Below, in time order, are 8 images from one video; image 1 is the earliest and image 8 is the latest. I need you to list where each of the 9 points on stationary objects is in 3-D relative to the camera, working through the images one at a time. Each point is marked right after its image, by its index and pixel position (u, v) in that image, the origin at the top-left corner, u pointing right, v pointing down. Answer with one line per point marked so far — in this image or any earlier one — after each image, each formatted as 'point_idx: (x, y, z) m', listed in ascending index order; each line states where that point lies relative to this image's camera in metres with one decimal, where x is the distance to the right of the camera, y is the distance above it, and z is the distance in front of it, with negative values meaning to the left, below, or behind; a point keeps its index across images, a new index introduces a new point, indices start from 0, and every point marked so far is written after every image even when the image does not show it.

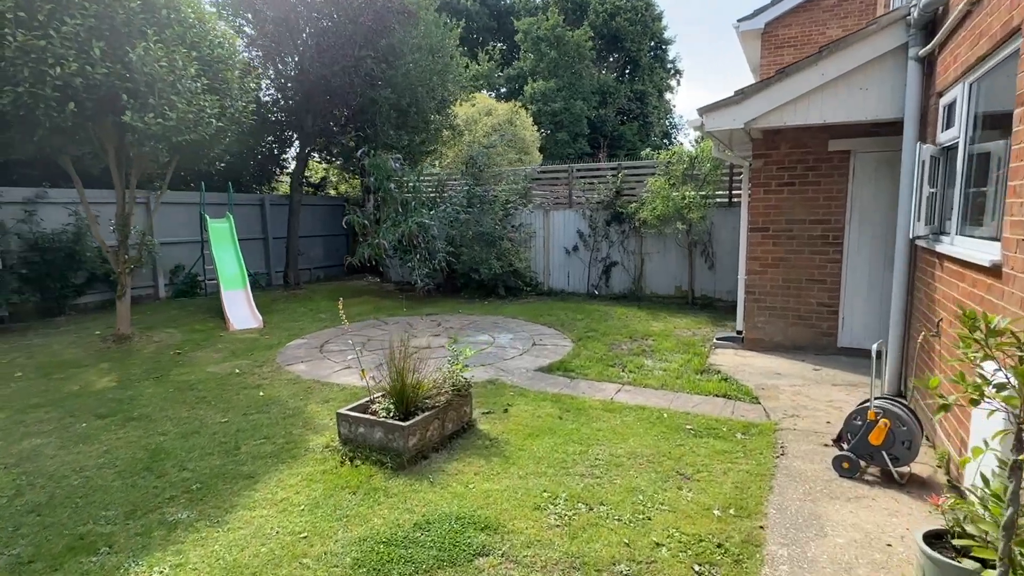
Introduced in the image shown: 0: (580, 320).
0: (+0.8, -0.4, +7.1) m
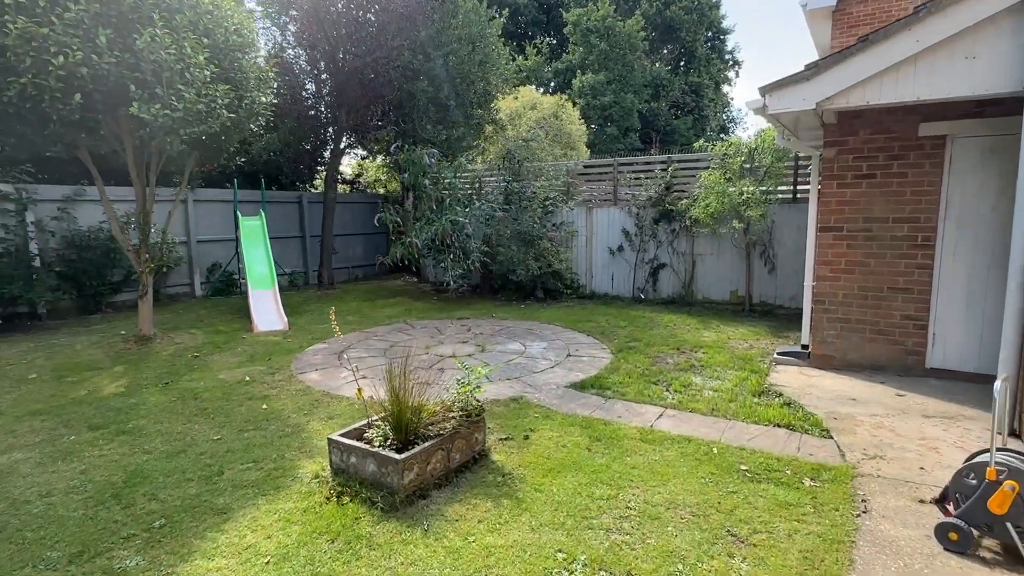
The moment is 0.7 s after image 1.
0: (+1.3, -0.5, +6.5) m
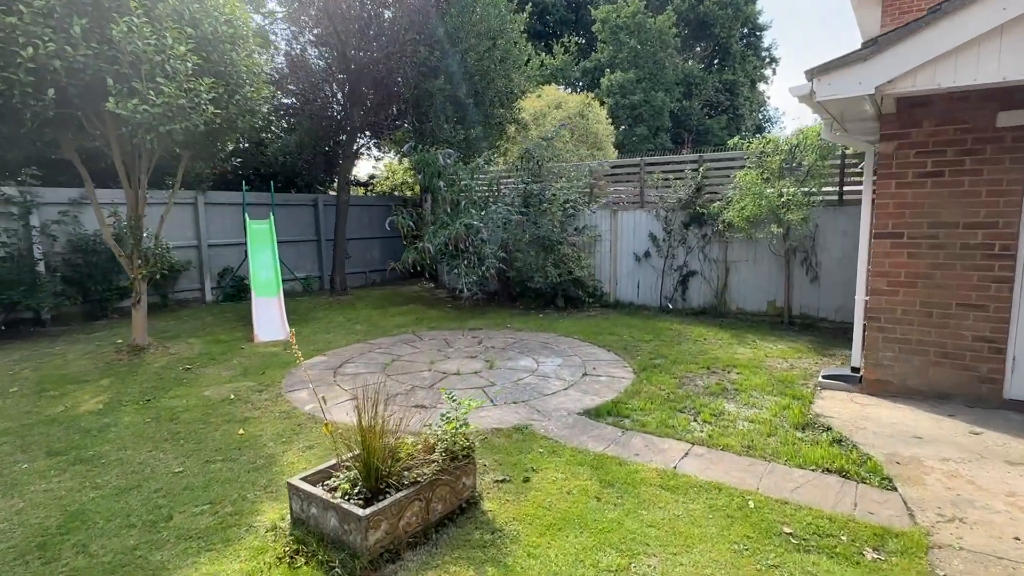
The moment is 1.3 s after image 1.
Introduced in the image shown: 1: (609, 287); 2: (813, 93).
0: (+1.4, -0.6, +5.9) m
1: (+1.4, 0.0, +8.3) m
2: (+1.9, +1.2, +3.5) m
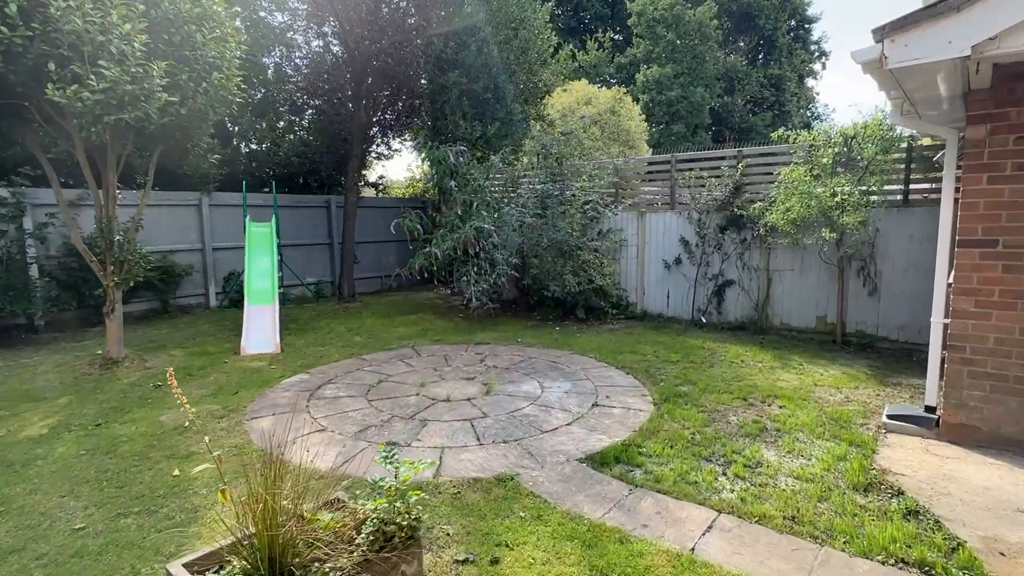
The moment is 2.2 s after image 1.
0: (+1.5, -0.7, +5.1) m
1: (+1.6, -0.1, +7.5) m
2: (+1.8, +1.1, +2.7) m
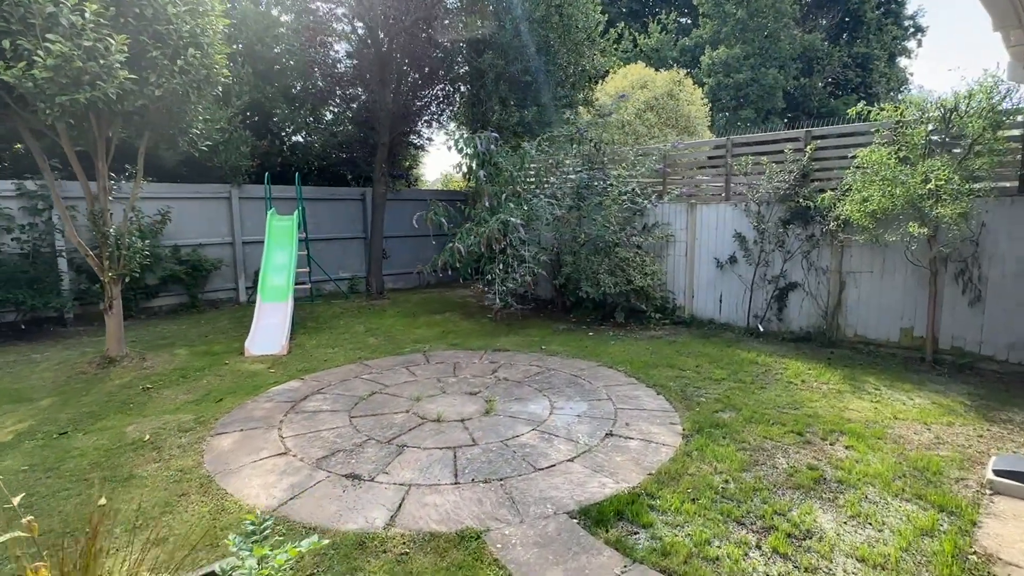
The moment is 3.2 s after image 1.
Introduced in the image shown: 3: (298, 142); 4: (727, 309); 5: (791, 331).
0: (+1.6, -0.7, +4.3) m
1: (+2.0, -0.1, +6.7) m
2: (+1.6, +1.0, +1.8) m
3: (-3.7, +2.5, +9.6) m
4: (+2.4, -0.2, +6.3) m
5: (+2.9, -0.4, +5.8) m
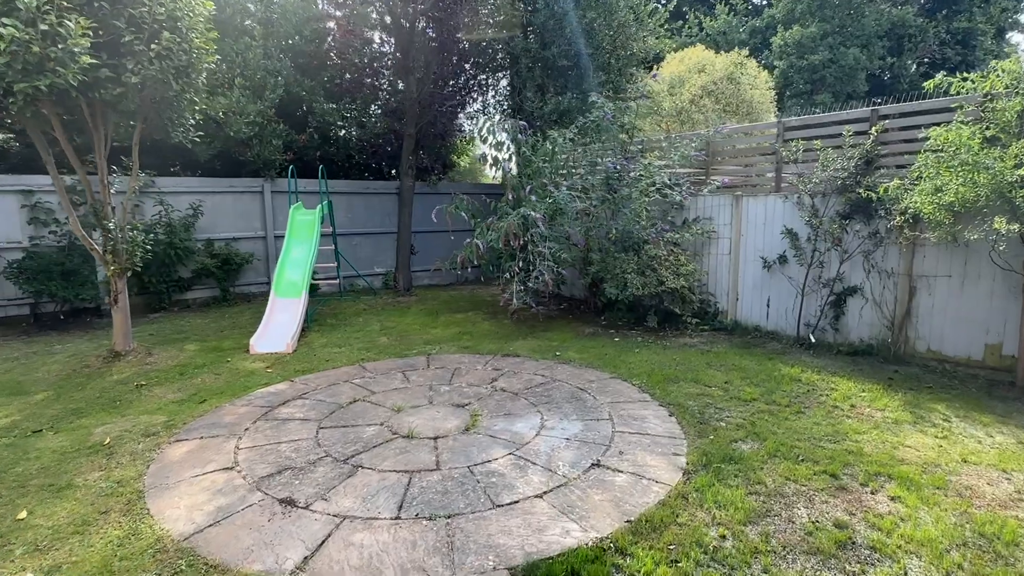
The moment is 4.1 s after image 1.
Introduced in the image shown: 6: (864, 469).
0: (+1.5, -0.8, +3.7) m
1: (+2.3, -0.2, +6.0) m
2: (+1.3, +1.0, +1.2) m
3: (-3.0, +2.6, +9.6) m
4: (+2.6, -0.3, +5.6) m
5: (+3.0, -0.5, +5.0) m
6: (+1.8, -0.9, +2.9) m
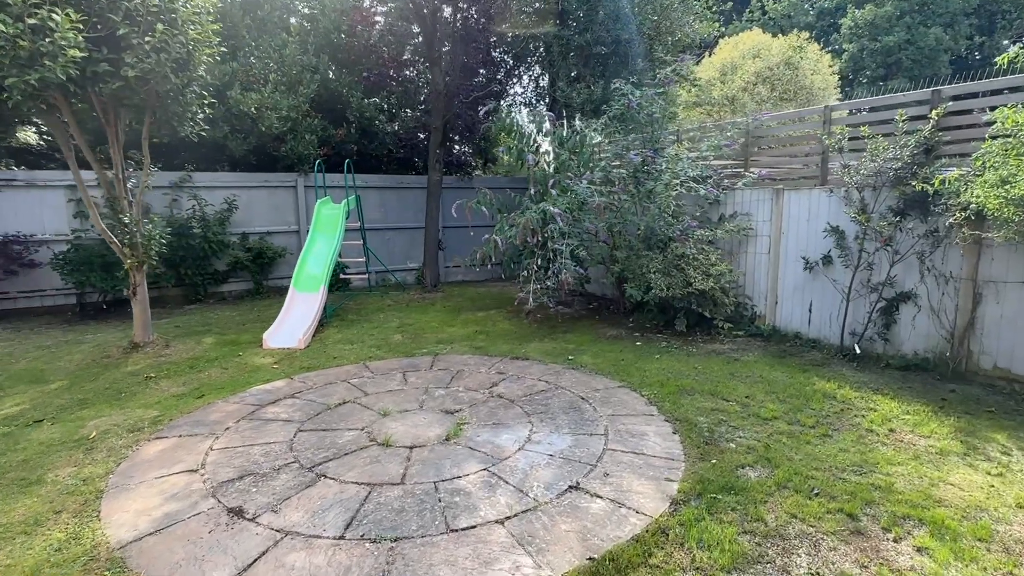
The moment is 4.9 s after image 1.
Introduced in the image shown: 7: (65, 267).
0: (+1.5, -0.8, +3.3) m
1: (+2.5, -0.2, +5.5) m
2: (+1.0, +0.9, +0.8) m
3: (-2.4, +2.7, +9.6) m
4: (+2.7, -0.3, +5.0) m
5: (+3.0, -0.5, +4.4) m
6: (+1.7, -1.0, +2.5) m
7: (-5.1, +0.2, +6.4) m
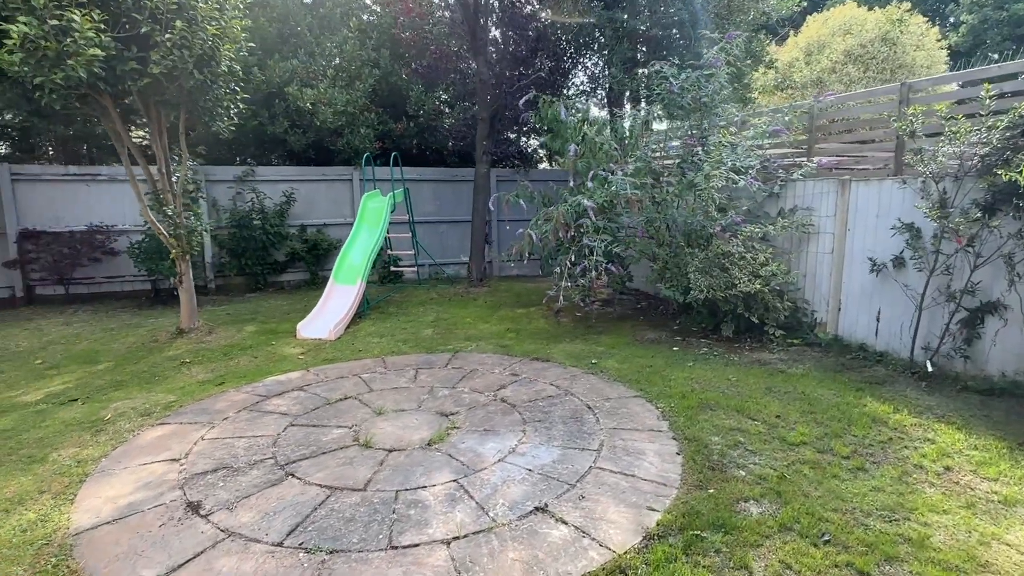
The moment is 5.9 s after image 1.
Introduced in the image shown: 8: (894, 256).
0: (+1.4, -0.8, +2.9) m
1: (+2.7, -0.2, +4.9) m
2: (+0.6, +0.9, +0.5) m
3: (-1.4, +2.8, +9.6) m
4: (+2.9, -0.3, +4.4) m
5: (+3.1, -0.6, +3.7) m
6: (+1.5, -1.0, +2.0) m
7: (-4.6, +0.4, +6.9) m
8: (+2.9, +0.2, +4.2) m
